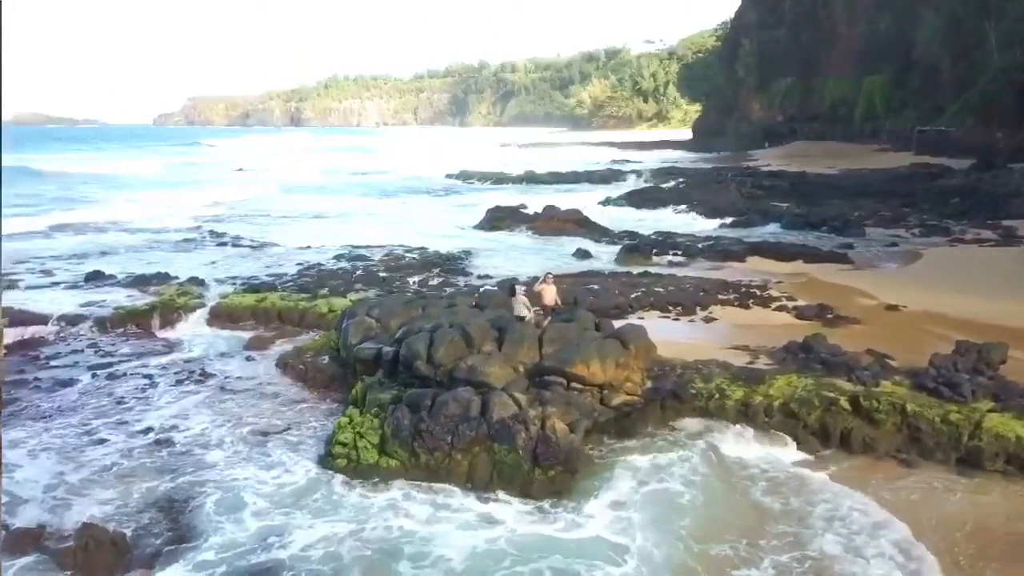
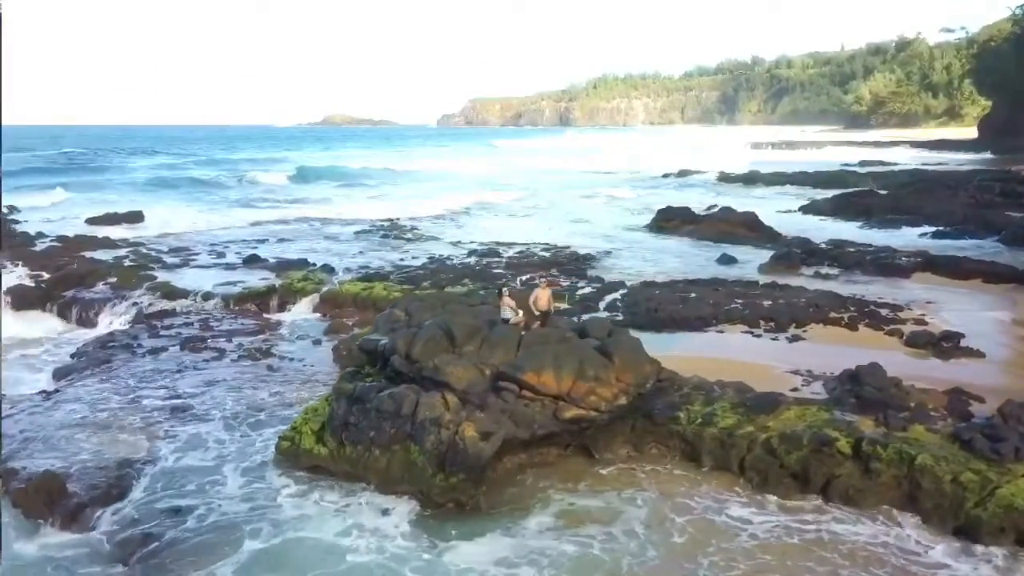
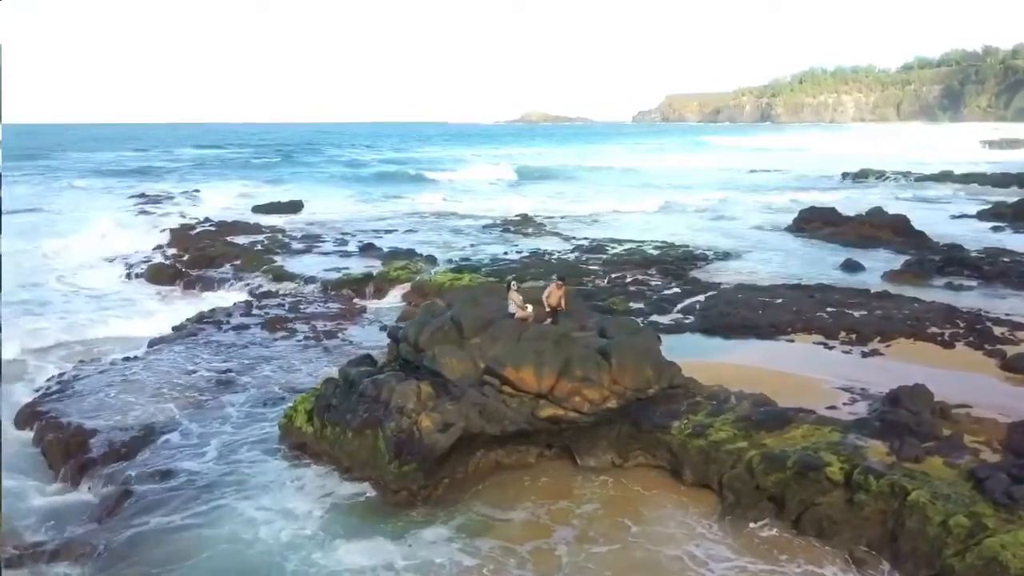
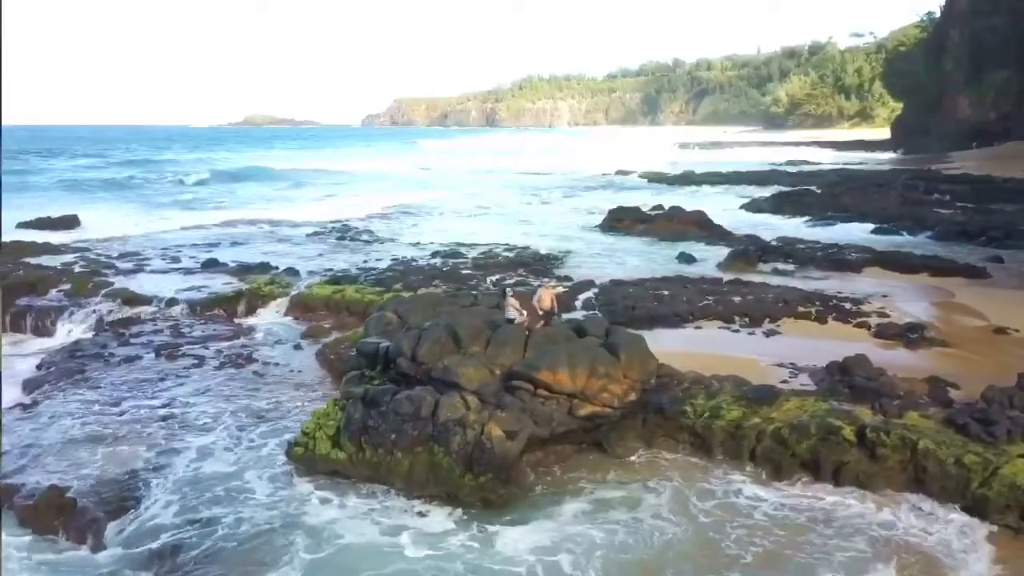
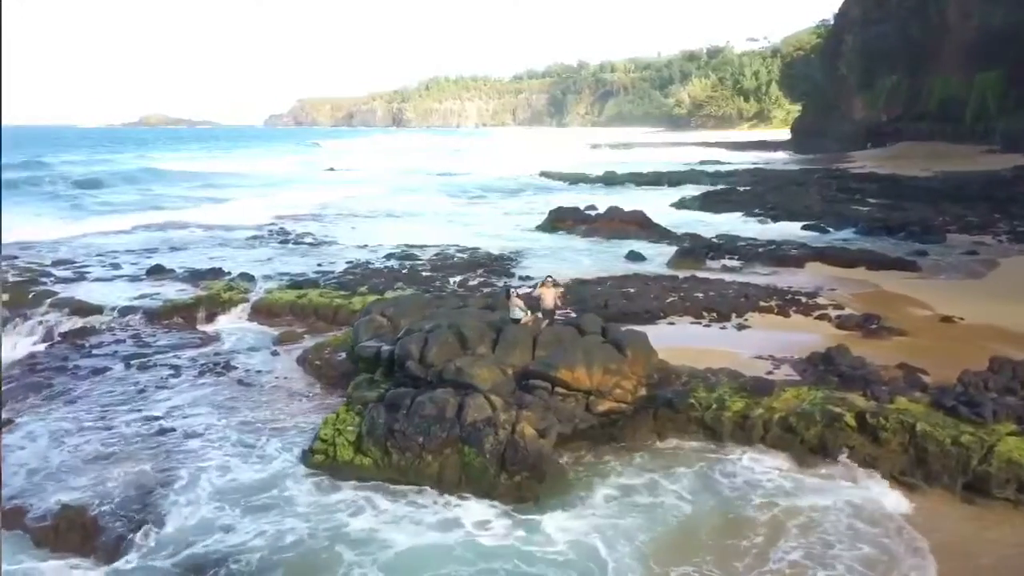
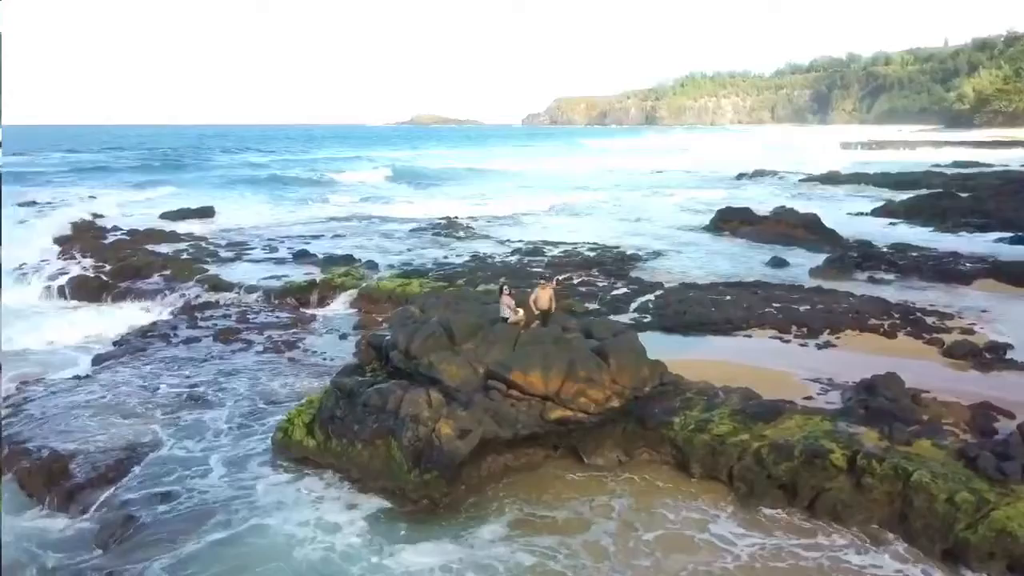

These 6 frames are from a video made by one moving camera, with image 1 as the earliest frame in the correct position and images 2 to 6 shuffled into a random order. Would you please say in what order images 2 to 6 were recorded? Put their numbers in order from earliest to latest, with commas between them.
5, 4, 2, 6, 3
